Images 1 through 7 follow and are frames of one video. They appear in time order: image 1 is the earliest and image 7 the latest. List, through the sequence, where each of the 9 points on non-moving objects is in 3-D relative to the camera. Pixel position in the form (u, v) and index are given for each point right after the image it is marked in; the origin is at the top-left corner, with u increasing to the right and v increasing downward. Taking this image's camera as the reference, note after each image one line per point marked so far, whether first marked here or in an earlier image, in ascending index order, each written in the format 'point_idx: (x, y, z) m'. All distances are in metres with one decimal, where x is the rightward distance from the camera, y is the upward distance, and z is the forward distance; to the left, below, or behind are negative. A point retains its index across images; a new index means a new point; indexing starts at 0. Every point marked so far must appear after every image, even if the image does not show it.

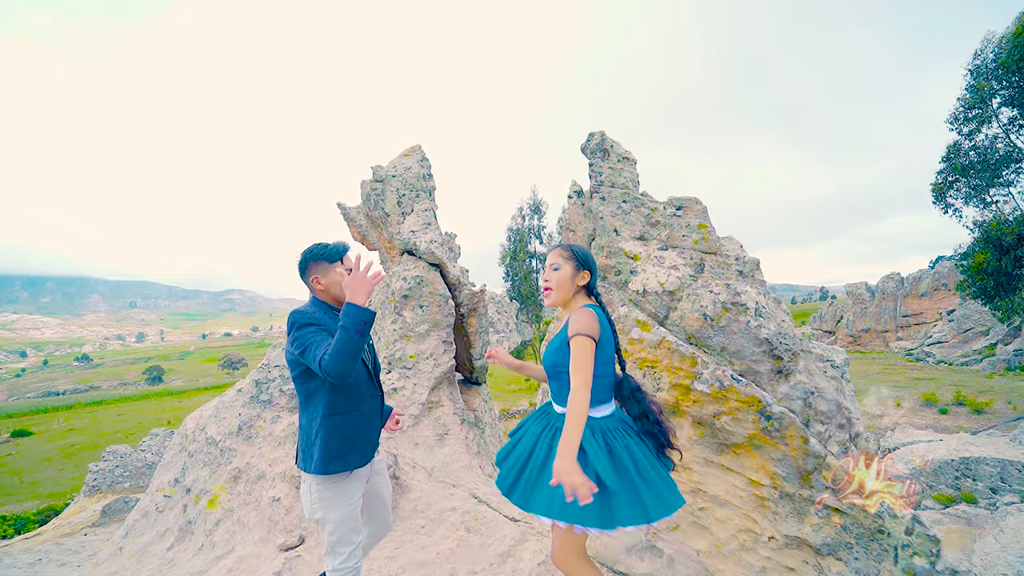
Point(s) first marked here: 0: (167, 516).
0: (-4.2, -2.7, +5.1) m
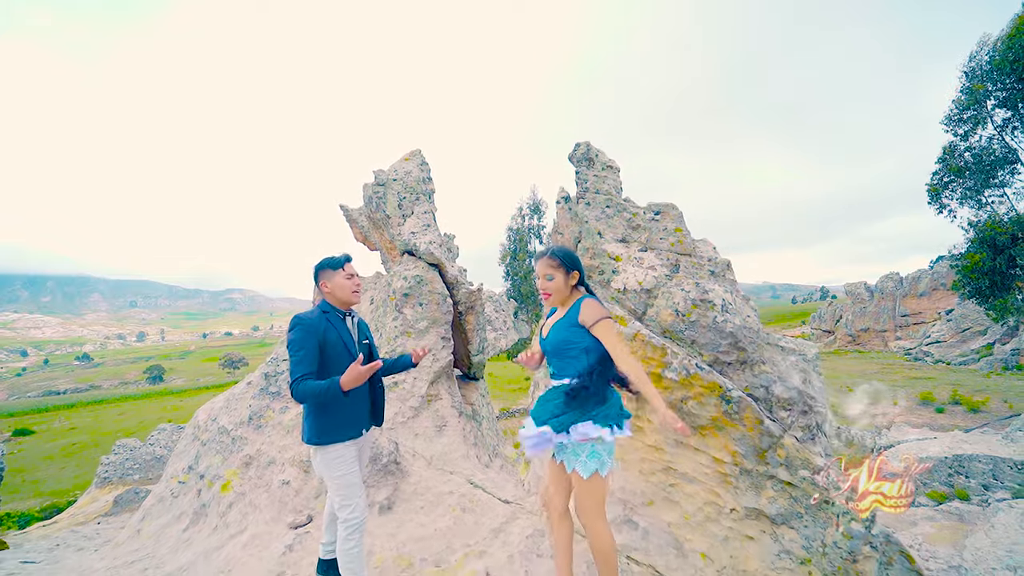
0: (-4.3, -2.7, +5.5) m
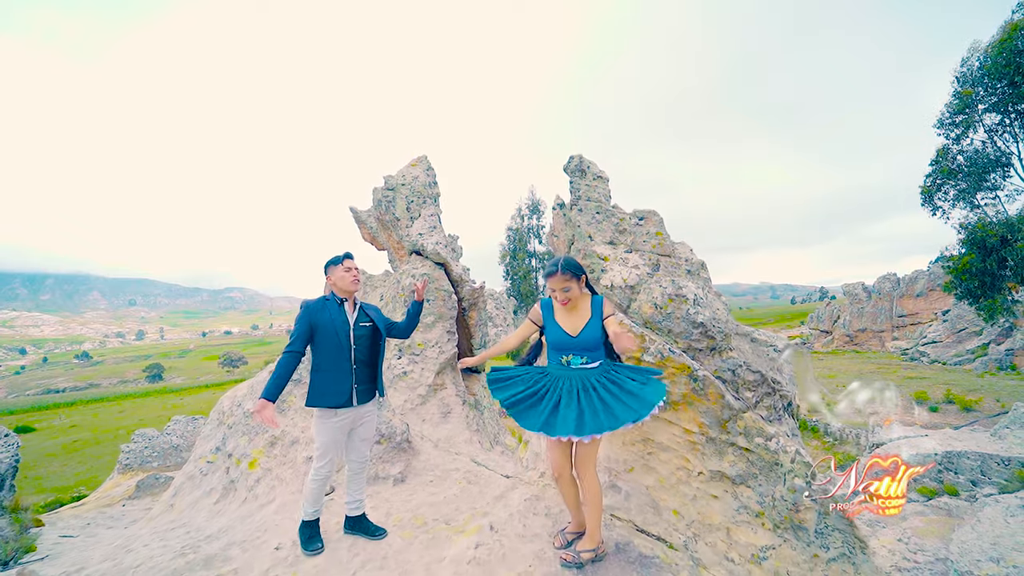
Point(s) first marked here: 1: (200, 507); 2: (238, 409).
0: (-4.3, -2.7, +6.0) m
1: (-4.1, -2.9, +5.6) m
2: (-4.2, -1.9, +6.6) m
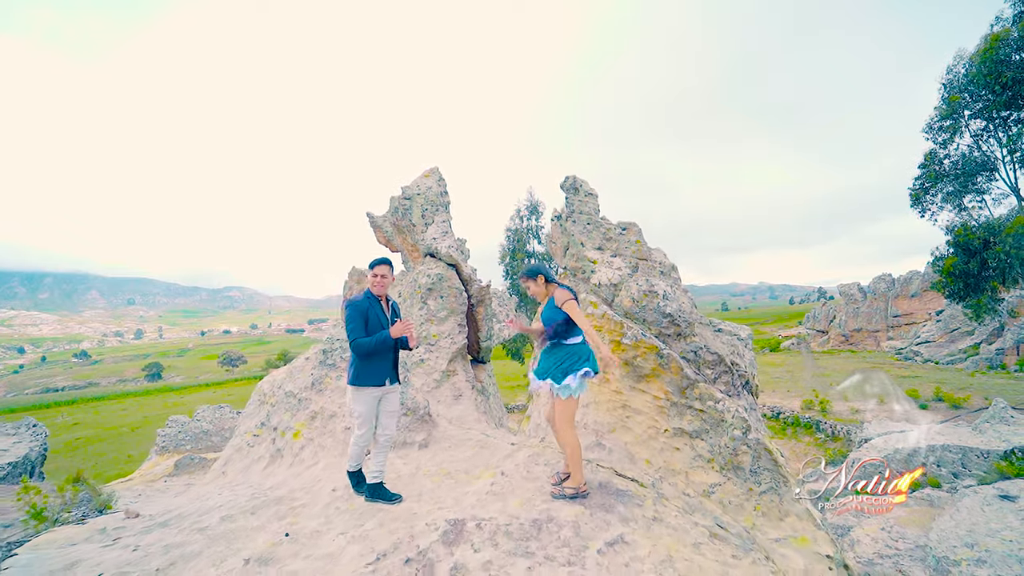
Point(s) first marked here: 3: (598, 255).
0: (-4.2, -2.6, +7.0) m
1: (-4.1, -2.8, +6.6) m
2: (-4.1, -1.8, +7.6) m
3: (+1.6, +0.6, +8.6) m
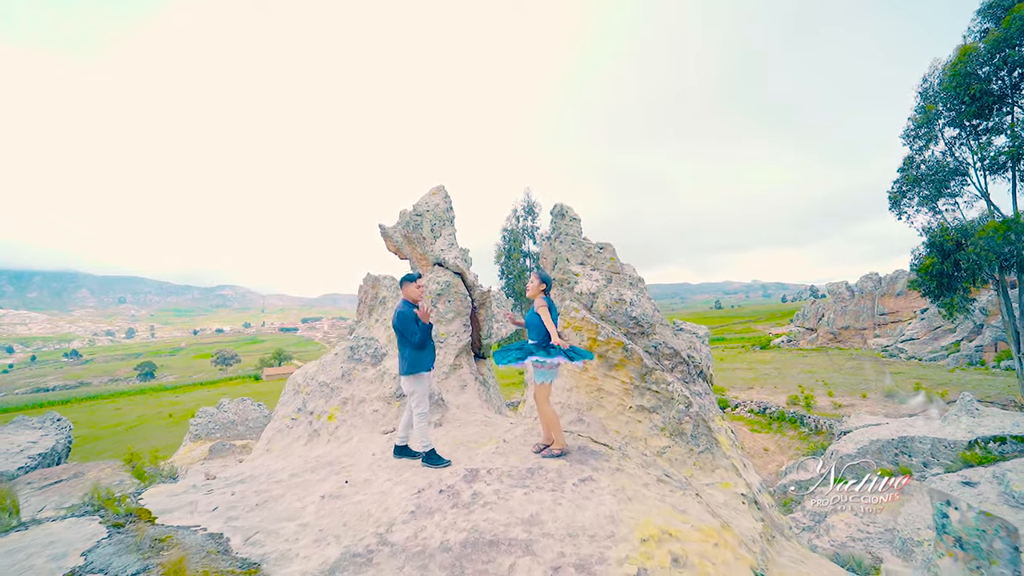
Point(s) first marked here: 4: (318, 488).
0: (-4.2, -2.8, +8.3) m
1: (-4.1, -3.0, +7.9) m
2: (-4.2, -1.9, +8.9) m
3: (+1.6, +0.4, +10.0) m
4: (-2.4, -2.5, +5.3) m
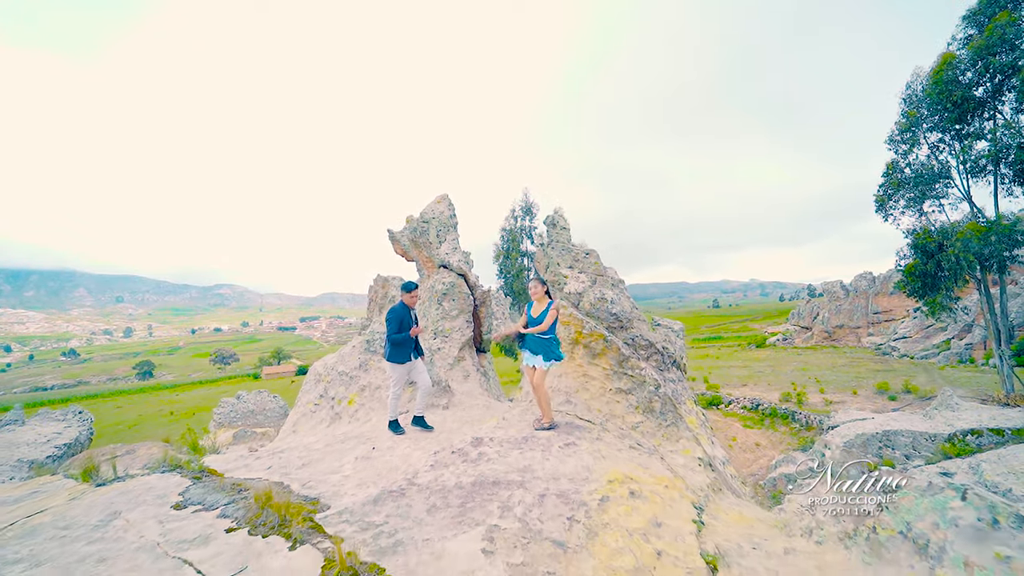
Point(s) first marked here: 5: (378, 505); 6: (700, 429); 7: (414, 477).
0: (-4.3, -2.8, +9.4) m
1: (-4.1, -3.0, +9.0) m
2: (-4.2, -2.0, +10.0) m
3: (+1.5, +0.4, +11.1) m
4: (-2.4, -2.5, +6.4) m
5: (-1.4, -2.3, +4.5) m
6: (+3.7, -2.8, +8.3) m
7: (-1.2, -2.3, +5.2) m
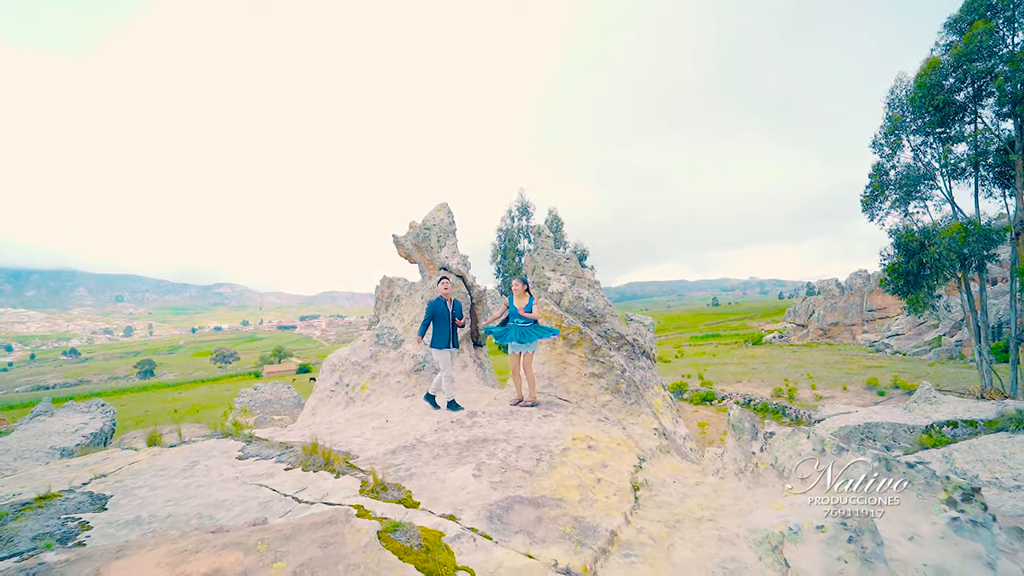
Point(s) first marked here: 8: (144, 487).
0: (-4.5, -2.8, +10.7) m
1: (-4.3, -3.0, +10.3) m
2: (-4.4, -2.0, +11.3) m
3: (+1.3, +0.4, +12.4) m
4: (-2.6, -2.5, +7.7) m
5: (-1.6, -2.3, +5.9) m
6: (+3.5, -2.8, +9.6) m
7: (-1.4, -2.3, +6.5) m
8: (-4.1, -2.2, +4.7) m
